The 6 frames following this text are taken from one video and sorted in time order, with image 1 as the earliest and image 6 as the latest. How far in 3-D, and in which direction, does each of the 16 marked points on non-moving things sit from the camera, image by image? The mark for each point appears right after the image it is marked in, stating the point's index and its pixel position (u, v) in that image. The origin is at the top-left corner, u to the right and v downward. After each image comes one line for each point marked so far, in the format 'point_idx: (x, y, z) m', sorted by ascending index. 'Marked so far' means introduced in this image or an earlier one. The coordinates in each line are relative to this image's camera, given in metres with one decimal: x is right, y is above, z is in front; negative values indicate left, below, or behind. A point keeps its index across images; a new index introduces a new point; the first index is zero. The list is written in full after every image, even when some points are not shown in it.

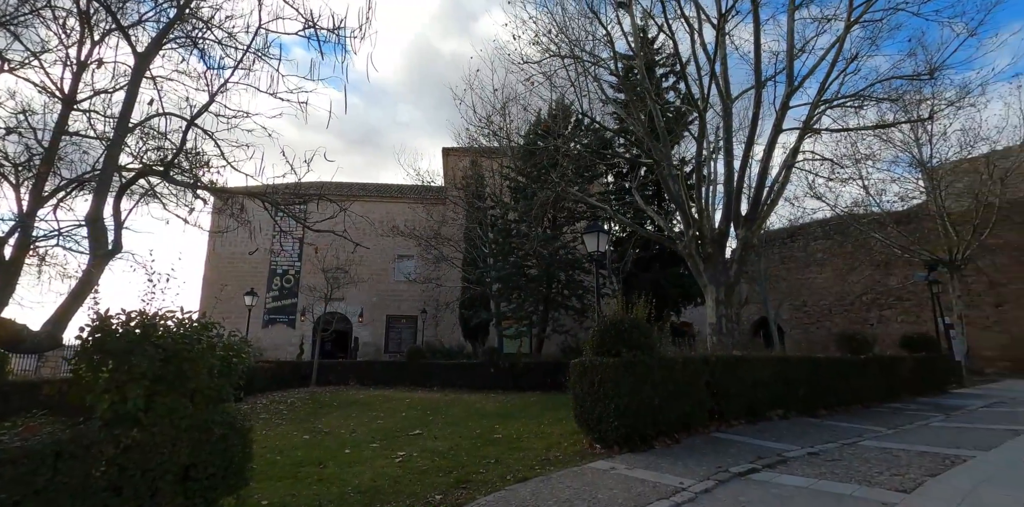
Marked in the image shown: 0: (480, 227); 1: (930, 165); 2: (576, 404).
0: (-1.3, +1.0, +19.8) m
1: (+13.1, +2.7, +16.0) m
2: (+0.8, -2.0, +6.9) m
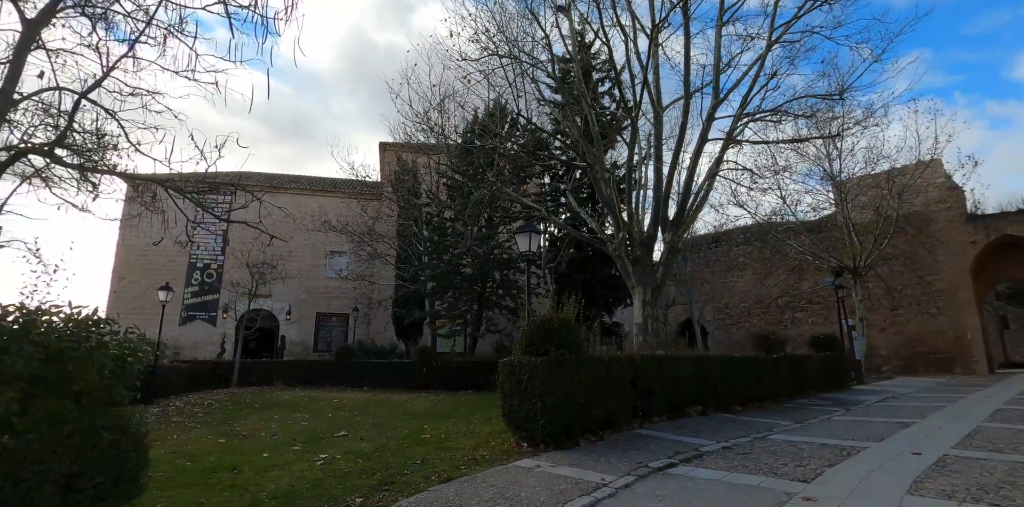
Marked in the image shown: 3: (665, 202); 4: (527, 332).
0: (-3.6, +1.1, +19.4) m
1: (+11.1, +2.5, +17.3) m
2: (-0.1, -2.0, +6.9) m
3: (+3.0, +1.0, +9.9) m
4: (+0.2, -1.1, +7.0) m
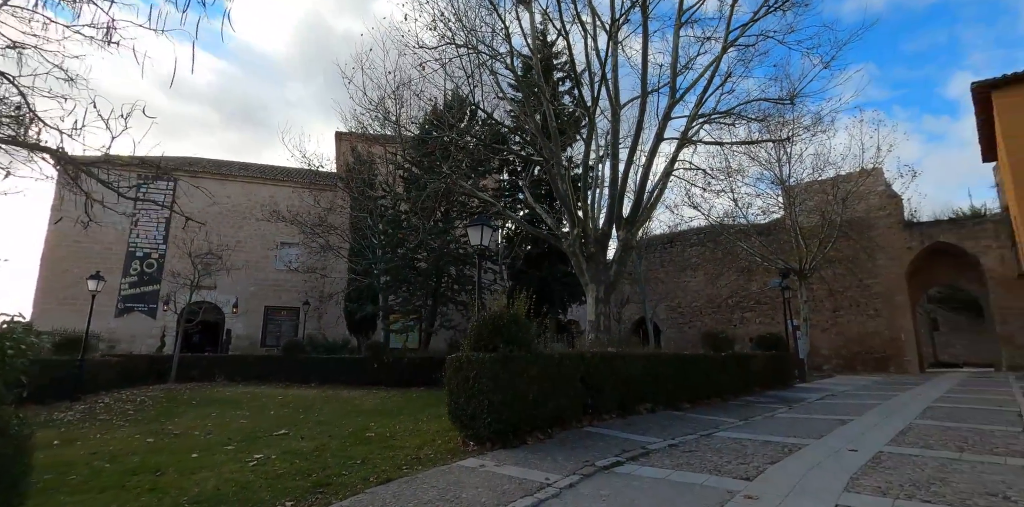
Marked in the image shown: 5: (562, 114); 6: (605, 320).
0: (-5.2, +1.4, +18.9) m
1: (+9.7, +2.4, +17.9) m
2: (-0.8, -1.9, +6.7) m
3: (+2.1, +1.0, +9.9) m
4: (-0.5, -1.0, +6.8) m
5: (+1.3, +3.8, +13.8) m
6: (+1.7, -1.2, +9.4) m
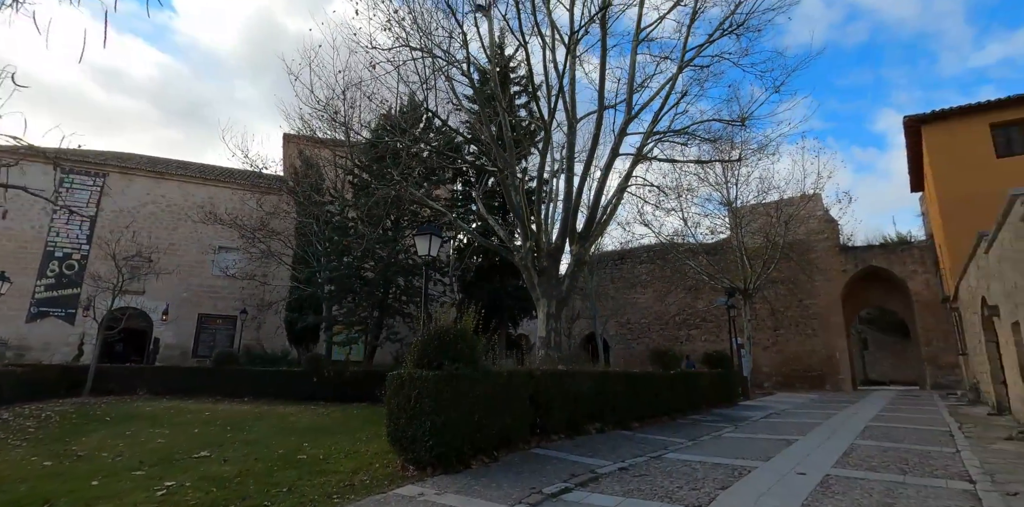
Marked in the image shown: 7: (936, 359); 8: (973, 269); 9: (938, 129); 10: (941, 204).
0: (-6.9, +1.1, +18.0) m
1: (+8.0, +1.7, +18.4) m
2: (-1.5, -2.0, +6.2) m
3: (+1.2, +0.7, +9.7) m
4: (-1.1, -1.1, +6.3) m
5: (+0.2, +3.4, +13.6) m
6: (+0.8, -1.5, +9.2) m
7: (+15.0, -3.7, +18.0) m
8: (+9.6, -0.3, +10.7) m
9: (+12.0, +3.5, +14.3) m
10: (+11.9, +1.3, +14.0) m
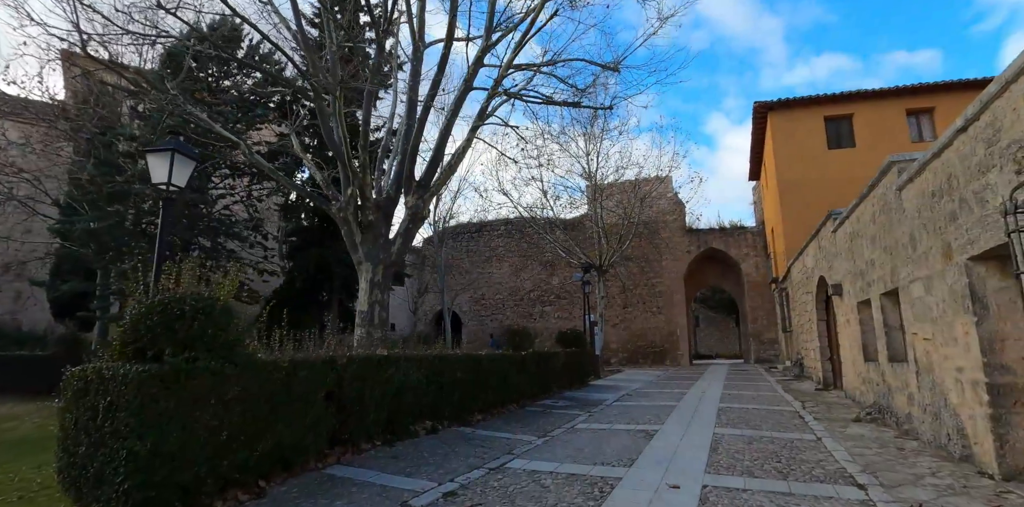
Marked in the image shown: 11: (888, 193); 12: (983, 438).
0: (-11.4, +2.5, +13.5) m
1: (+2.9, +2.6, +17.9) m
2: (-3.3, -1.4, +3.7) m
3: (-1.4, +1.4, +7.7) m
4: (-2.9, -0.5, +3.9) m
5: (-3.3, +4.3, +11.1) m
6: (-1.8, -0.8, +7.2) m
7: (+9.4, -3.1, +19.5) m
8: (+6.4, +0.1, +10.9) m
9: (+7.9, +4.0, +14.9) m
10: (+7.7, +1.8, +14.7) m
11: (+4.4, +0.7, +6.0) m
12: (+3.9, -1.5, +4.3) m
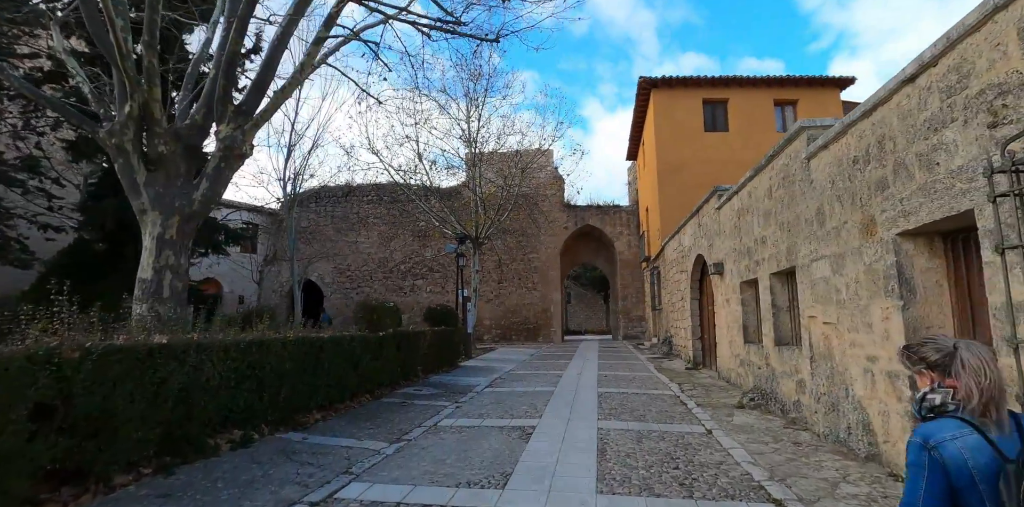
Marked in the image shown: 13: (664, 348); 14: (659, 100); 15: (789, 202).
0: (-14.0, +3.7, +9.0) m
1: (-1.2, +3.5, +16.5) m
2: (-4.0, -1.0, +1.5) m
3: (-3.1, +2.0, +5.7) m
4: (-3.6, -0.1, +1.7) m
5: (-5.6, +5.1, +8.4) m
6: (-3.4, -0.3, +5.2) m
7: (+4.5, -2.3, +19.9) m
8: (+3.7, +0.5, +10.7) m
9: (+4.4, +4.6, +14.7) m
10: (+4.2, +2.4, +14.6) m
11: (+3.0, +1.0, +5.4) m
12: (+2.8, -1.3, +3.8) m
13: (+4.0, -2.5, +13.5) m
14: (+4.2, +4.4, +14.8) m
15: (+3.0, +0.6, +5.6) m
